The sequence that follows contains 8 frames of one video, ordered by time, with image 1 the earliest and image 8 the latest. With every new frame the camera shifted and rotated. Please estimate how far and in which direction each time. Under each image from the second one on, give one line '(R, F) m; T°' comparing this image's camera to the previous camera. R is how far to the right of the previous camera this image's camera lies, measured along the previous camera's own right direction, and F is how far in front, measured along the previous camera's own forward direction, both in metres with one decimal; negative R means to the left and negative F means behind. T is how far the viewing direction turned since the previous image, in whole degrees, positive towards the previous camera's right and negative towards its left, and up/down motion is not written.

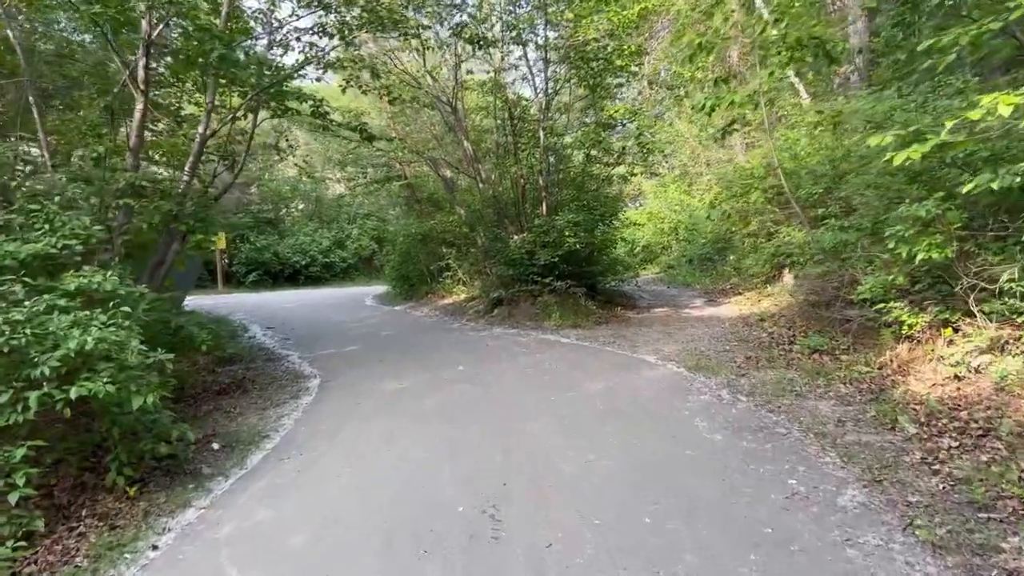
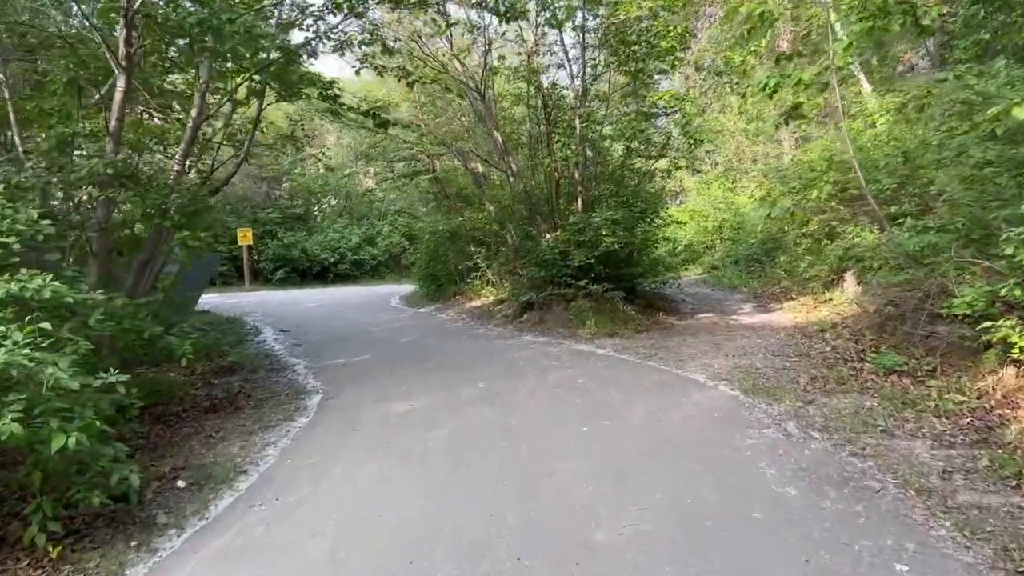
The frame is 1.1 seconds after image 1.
(+0.1, +0.9) m; -3°
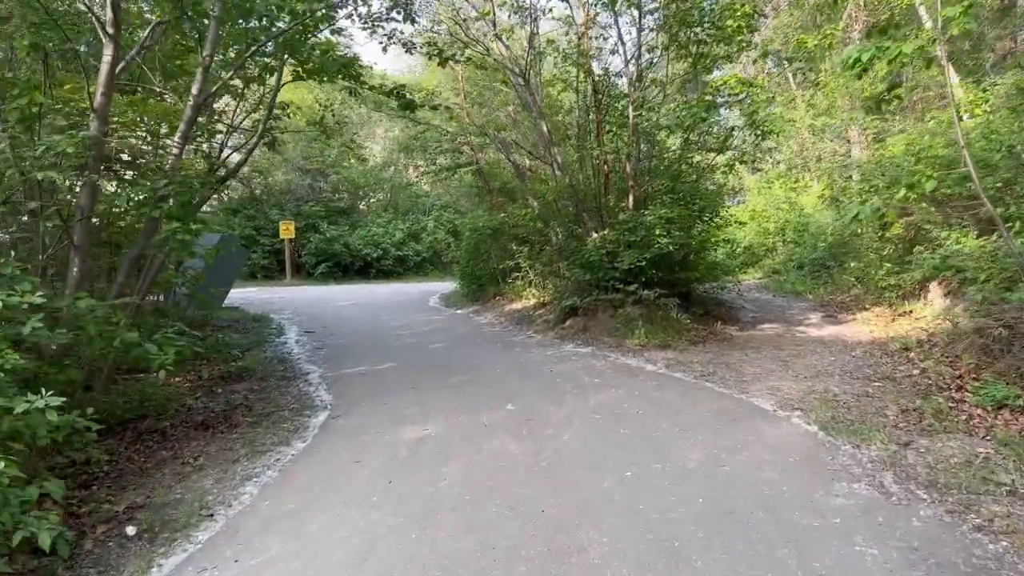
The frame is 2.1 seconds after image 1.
(+0.1, +0.9) m; -4°
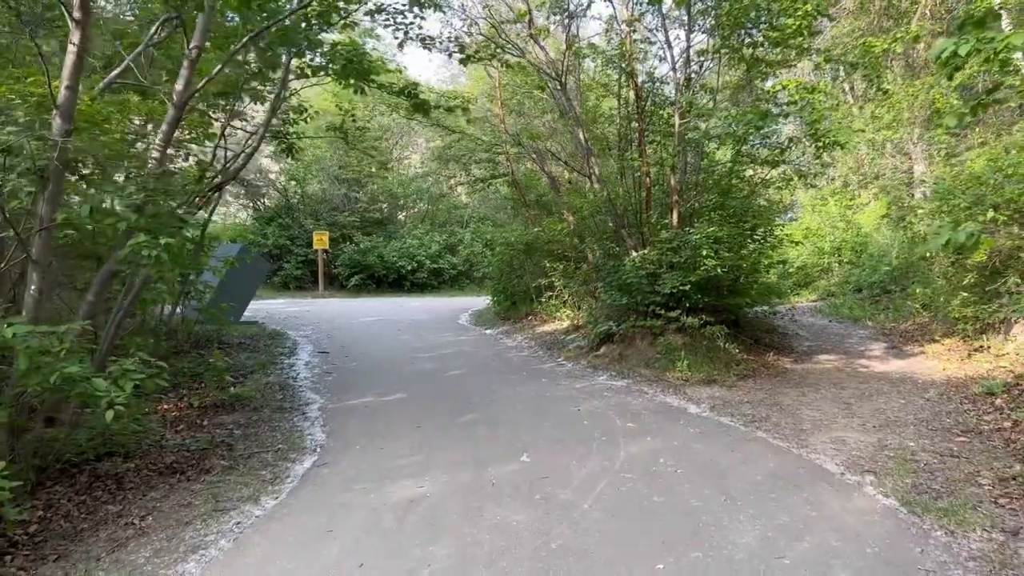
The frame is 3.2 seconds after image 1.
(+0.2, +0.8) m; -3°
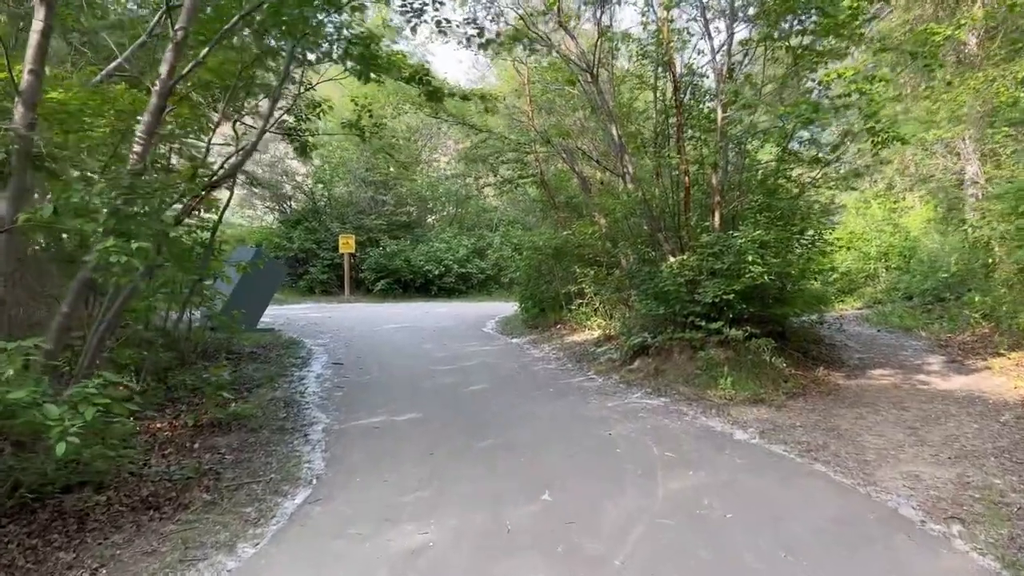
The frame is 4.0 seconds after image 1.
(+0.1, +0.7) m; -2°
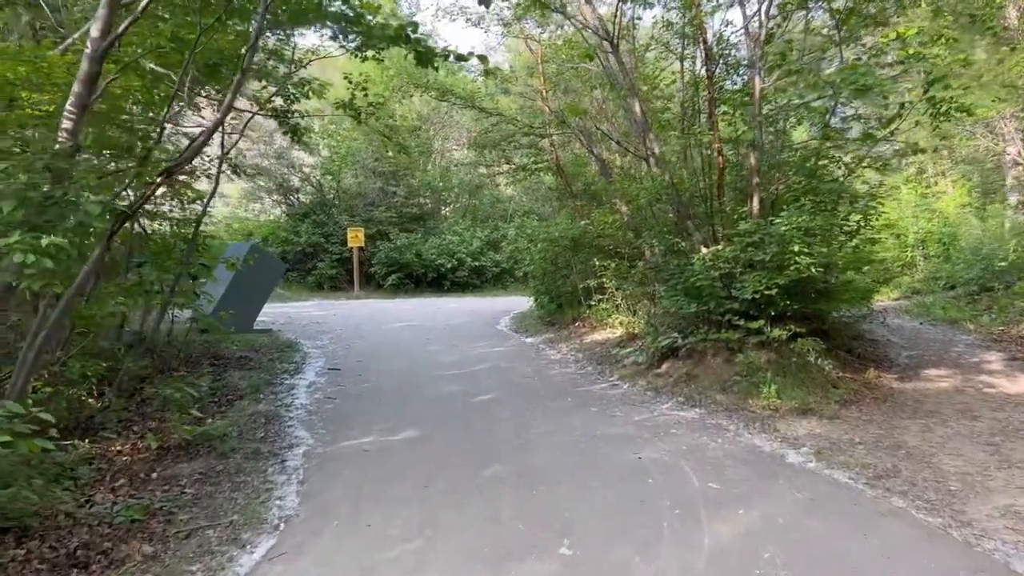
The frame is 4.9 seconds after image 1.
(0.0, +0.9) m; -1°
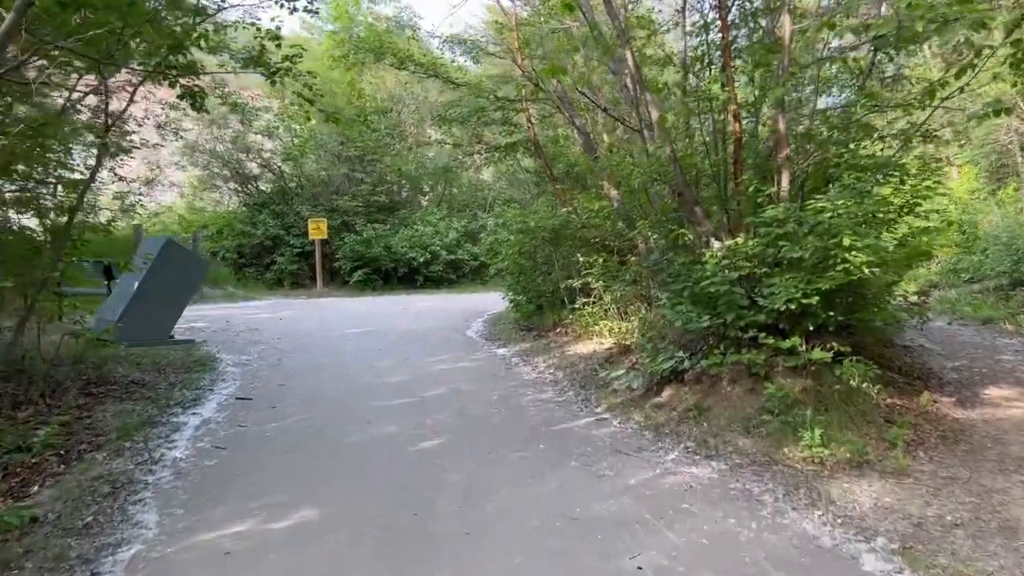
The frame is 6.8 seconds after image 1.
(+0.2, +1.7) m; +1°
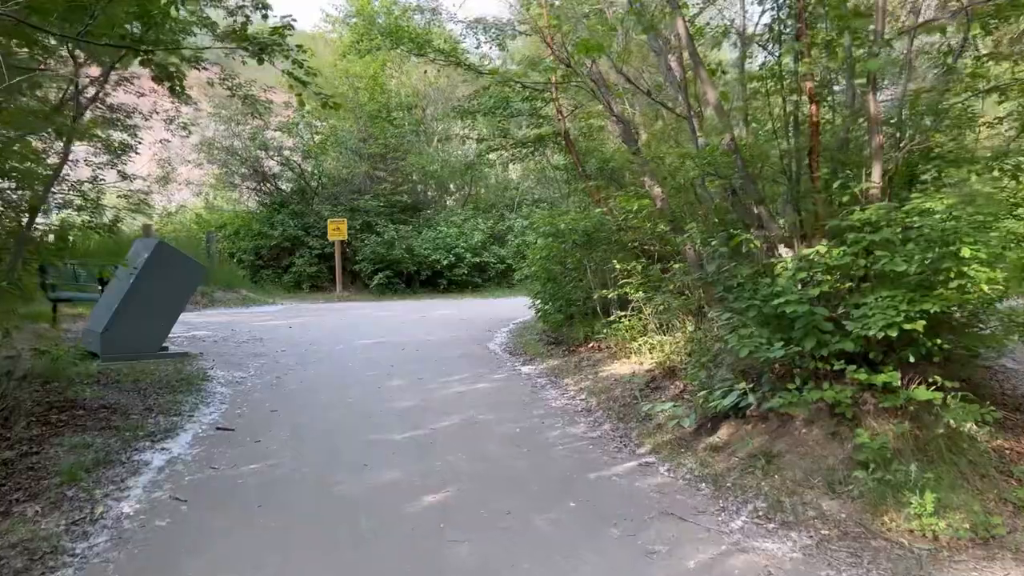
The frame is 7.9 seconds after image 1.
(0.0, +1.0) m; -2°
